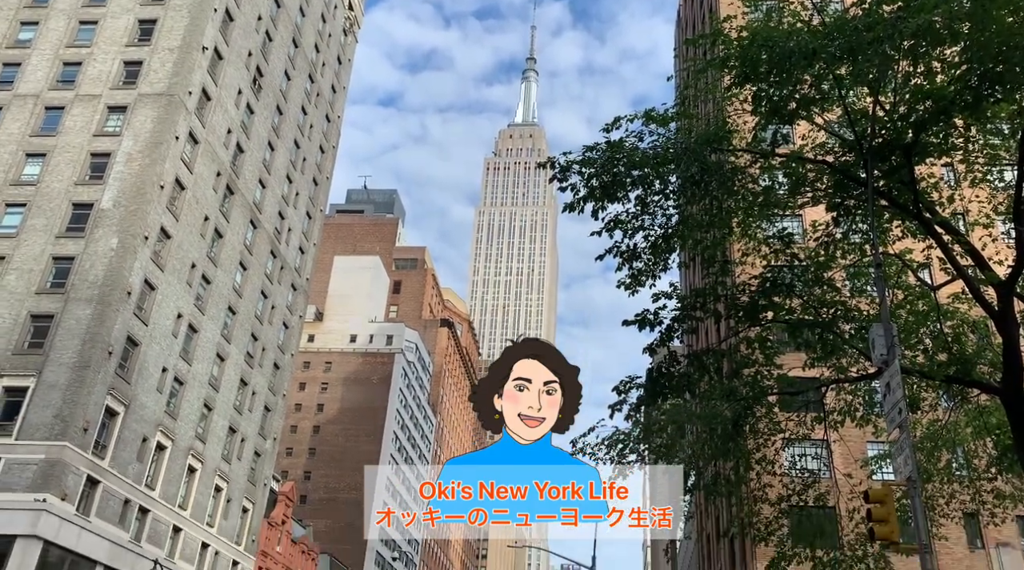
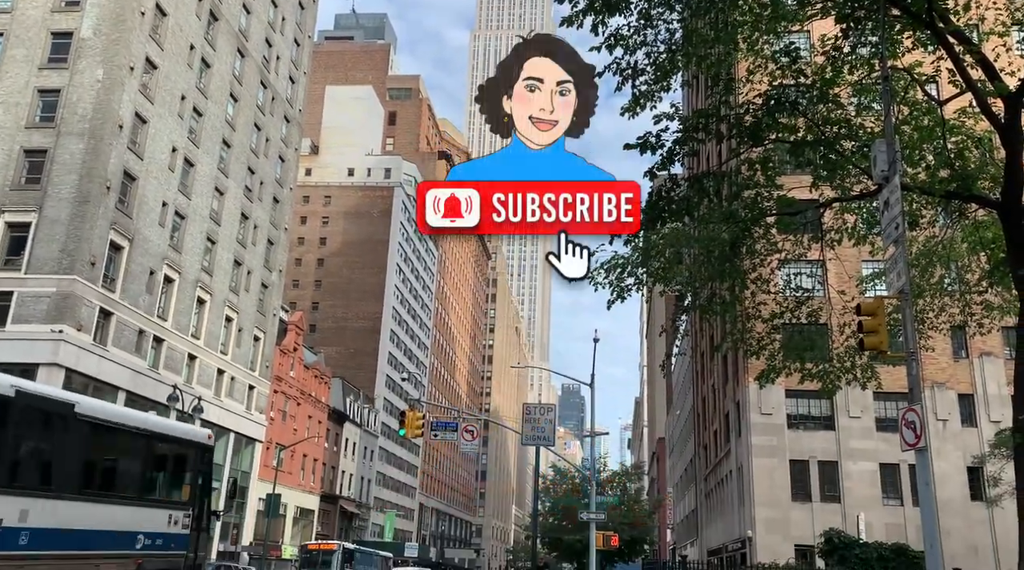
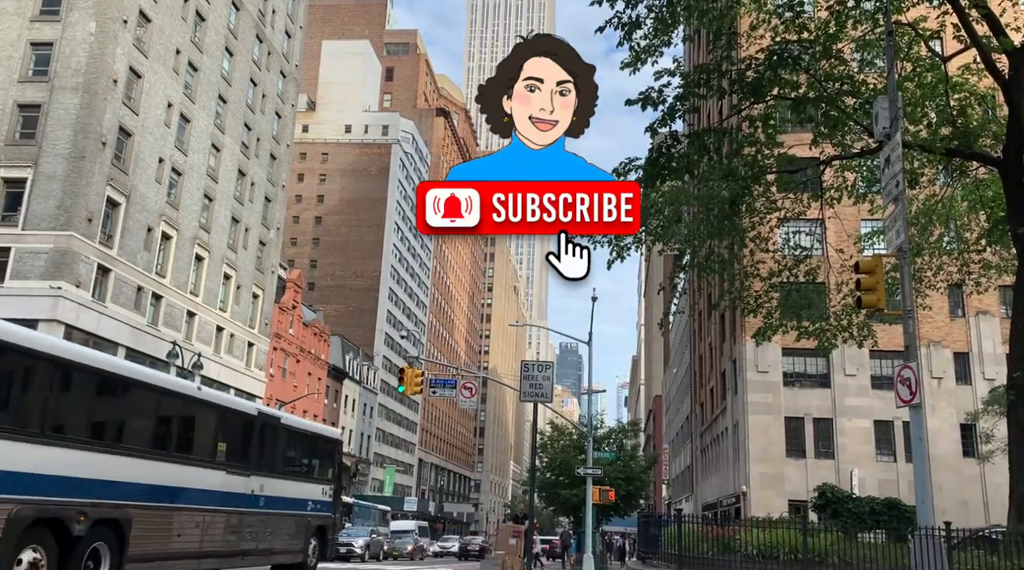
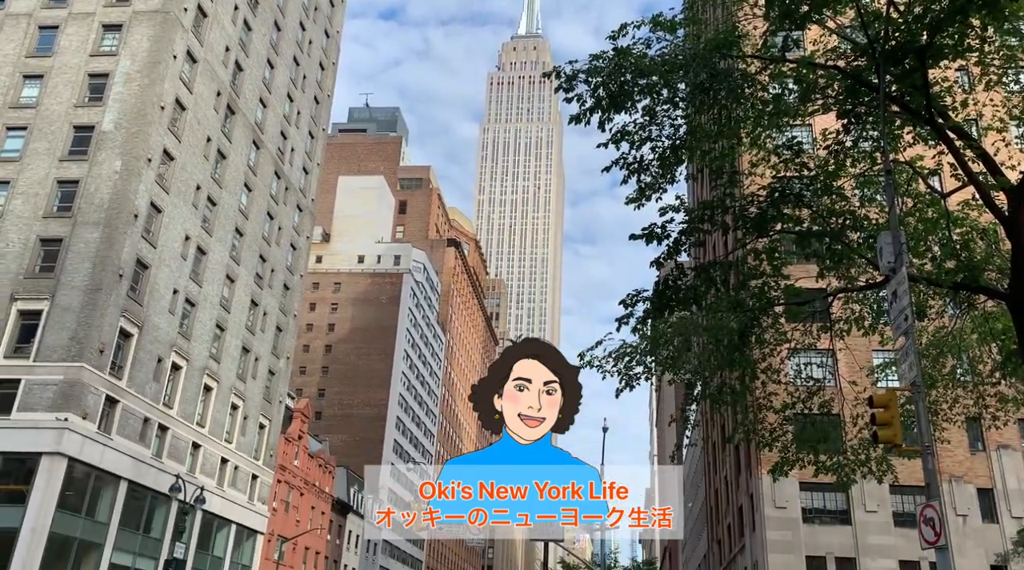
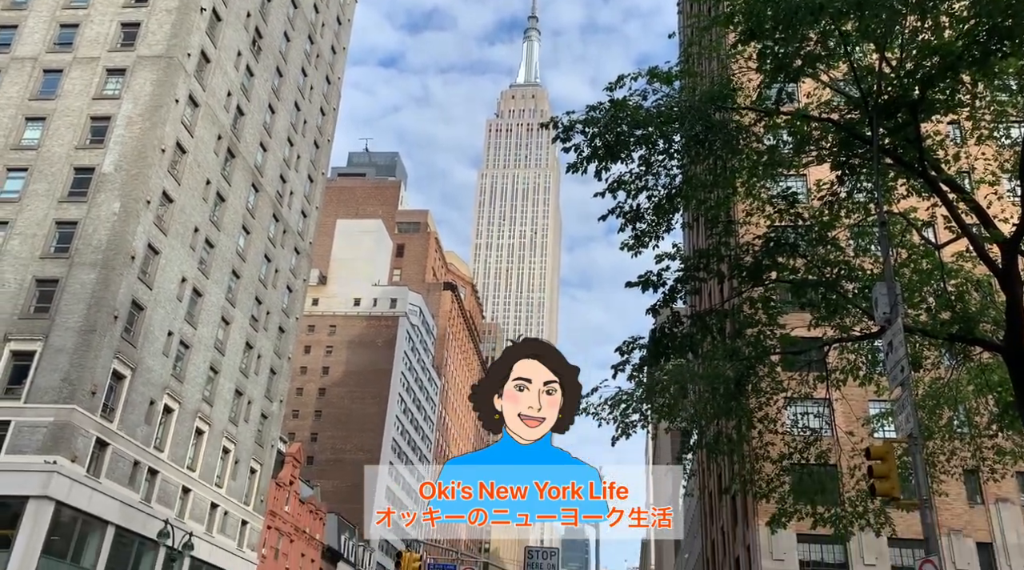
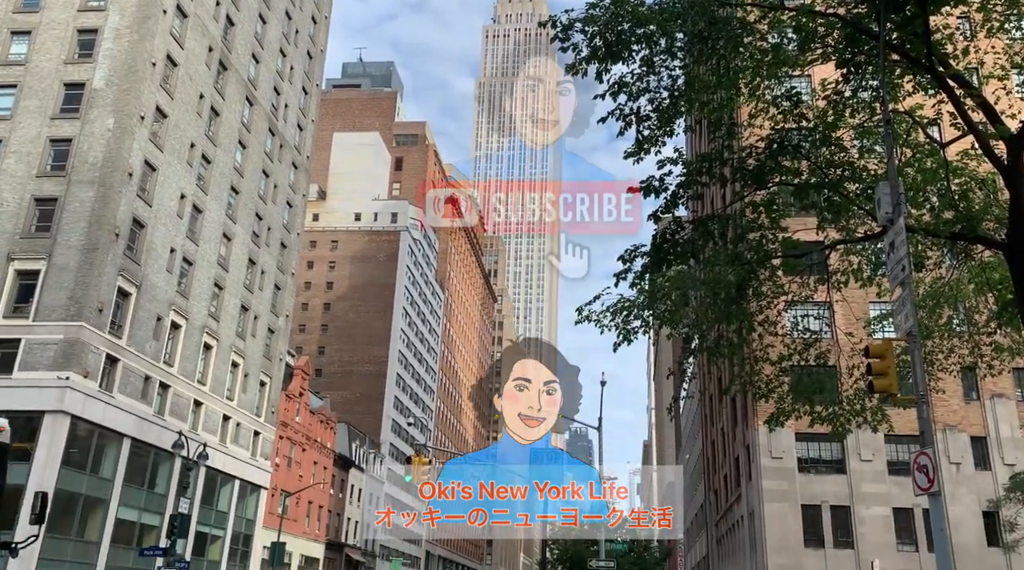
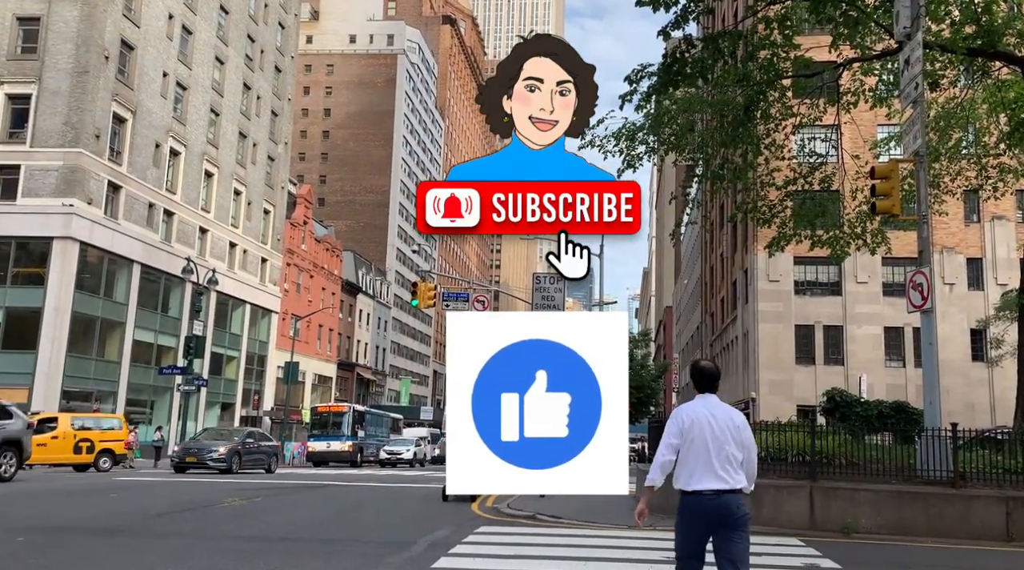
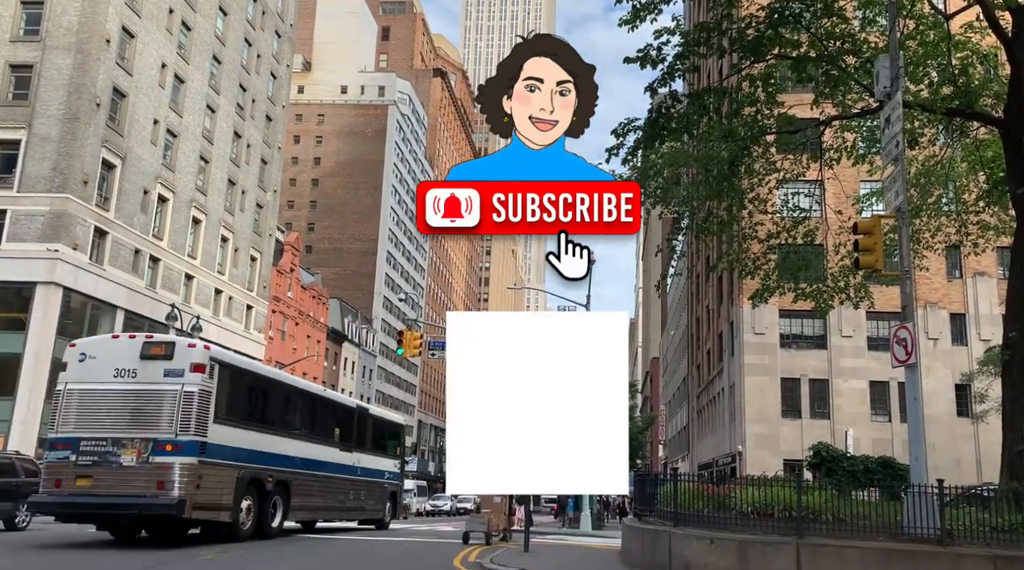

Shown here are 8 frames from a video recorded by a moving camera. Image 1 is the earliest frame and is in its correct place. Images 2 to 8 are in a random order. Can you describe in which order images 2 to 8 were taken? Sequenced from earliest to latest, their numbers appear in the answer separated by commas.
5, 4, 6, 2, 3, 8, 7
